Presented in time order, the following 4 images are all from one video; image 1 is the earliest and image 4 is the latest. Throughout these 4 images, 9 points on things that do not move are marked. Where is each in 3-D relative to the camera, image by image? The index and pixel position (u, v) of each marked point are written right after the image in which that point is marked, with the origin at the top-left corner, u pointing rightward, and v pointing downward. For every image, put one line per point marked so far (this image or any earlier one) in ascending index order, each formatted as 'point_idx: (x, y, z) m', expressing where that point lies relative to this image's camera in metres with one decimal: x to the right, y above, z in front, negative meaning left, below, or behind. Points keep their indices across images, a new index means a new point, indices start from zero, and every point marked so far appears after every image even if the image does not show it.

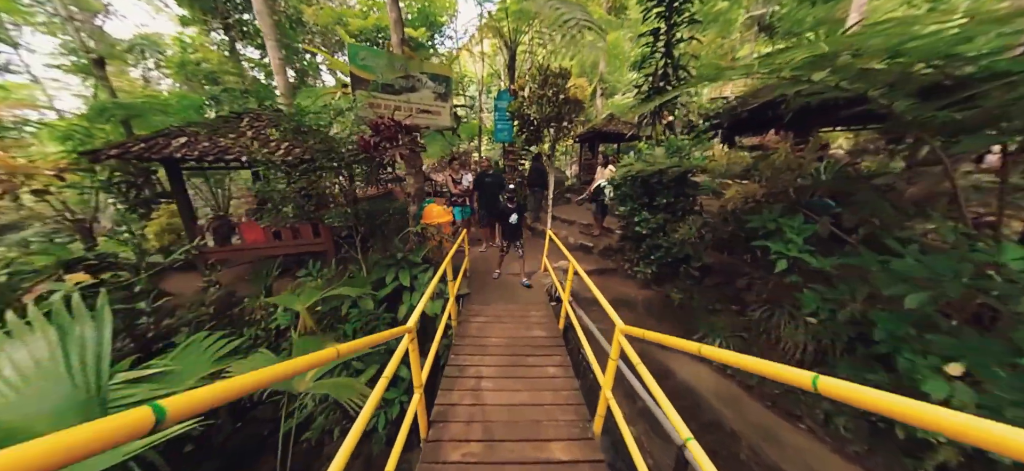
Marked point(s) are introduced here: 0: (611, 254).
0: (+2.2, -0.4, +6.3) m
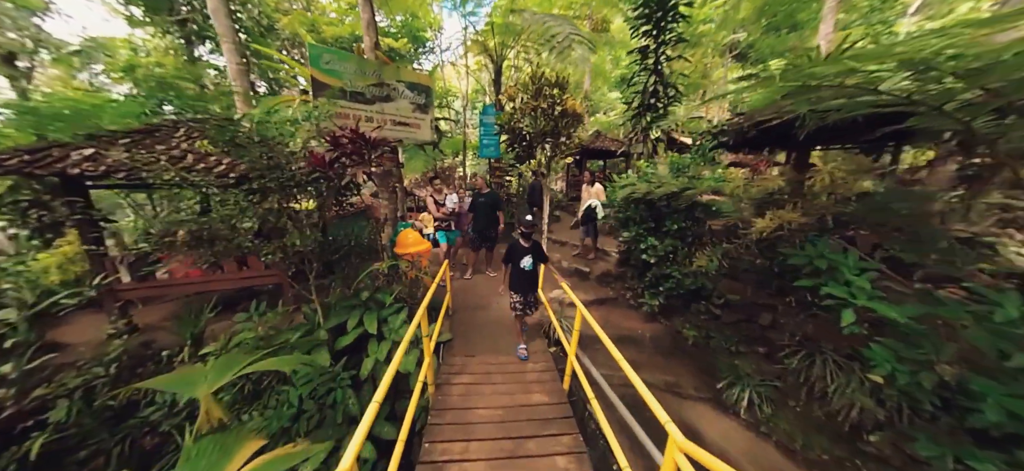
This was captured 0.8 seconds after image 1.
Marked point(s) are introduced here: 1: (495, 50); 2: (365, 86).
0: (+2.0, -1.0, +5.7) m
1: (-0.6, +6.9, +10.2) m
2: (-2.6, +2.6, +4.8) m
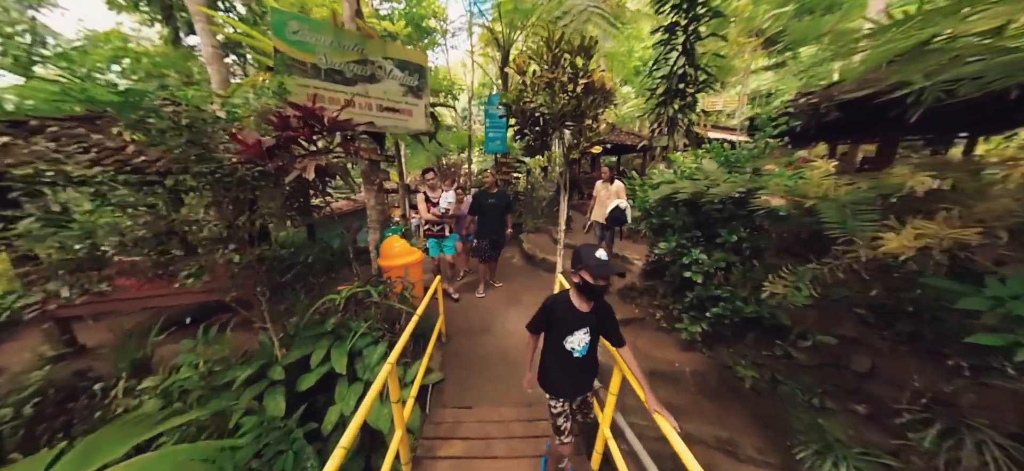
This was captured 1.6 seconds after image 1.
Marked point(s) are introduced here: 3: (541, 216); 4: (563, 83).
0: (+2.1, -1.1, +4.8) m
1: (-0.3, +6.9, +9.3) m
2: (-2.4, +2.5, +4.0) m
3: (+0.9, +0.6, +8.5) m
4: (+0.6, +1.7, +3.0) m
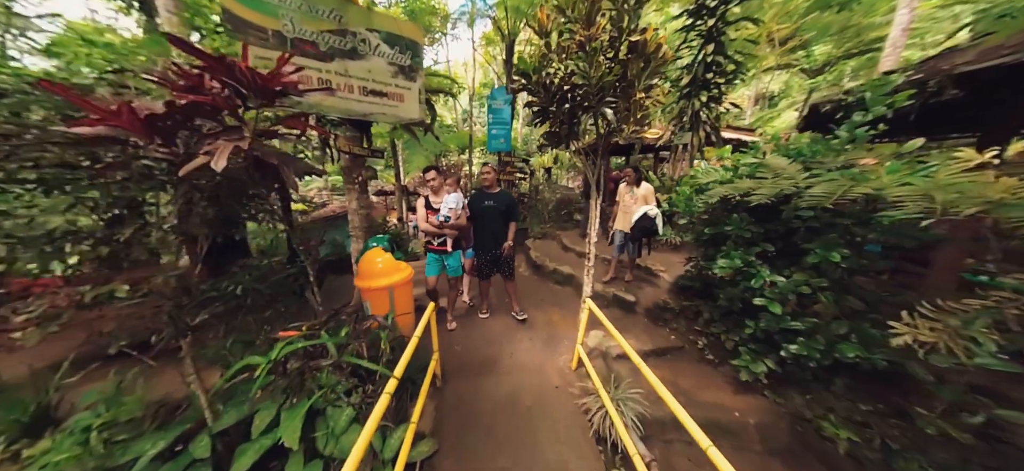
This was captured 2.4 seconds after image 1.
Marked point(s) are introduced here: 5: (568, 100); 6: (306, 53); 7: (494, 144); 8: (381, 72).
0: (+2.3, -1.2, +4.0) m
1: (-0.2, +6.7, +8.5) m
2: (-2.3, +2.4, +3.2) m
3: (+1.0, +0.4, +7.7) m
4: (+0.7, +1.5, +2.2) m
5: (+0.5, +1.2, +2.5) m
6: (-2.4, +2.1, +3.1) m
7: (-0.5, +2.3, +6.8) m
8: (-1.8, +2.2, +3.7) m
